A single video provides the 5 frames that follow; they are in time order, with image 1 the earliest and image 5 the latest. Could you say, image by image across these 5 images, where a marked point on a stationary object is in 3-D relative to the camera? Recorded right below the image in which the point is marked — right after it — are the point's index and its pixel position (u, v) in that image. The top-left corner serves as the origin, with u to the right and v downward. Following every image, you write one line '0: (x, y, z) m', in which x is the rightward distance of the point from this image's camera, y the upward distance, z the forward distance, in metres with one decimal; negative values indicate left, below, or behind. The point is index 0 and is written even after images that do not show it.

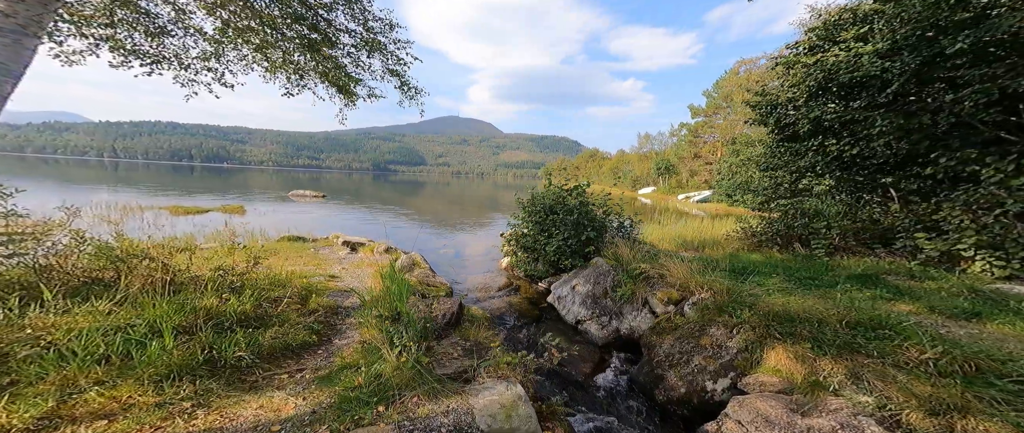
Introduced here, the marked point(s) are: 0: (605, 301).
0: (+1.8, -1.7, +6.6) m
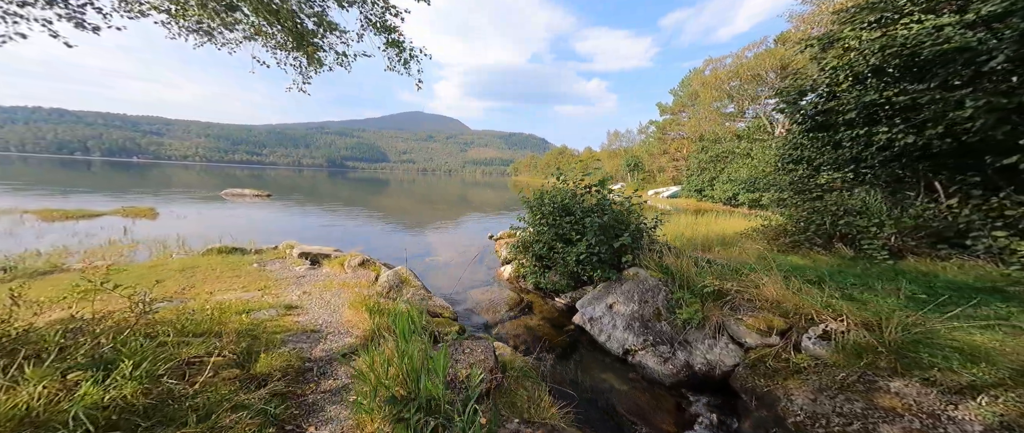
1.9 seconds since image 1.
0: (+2.3, -1.7, +5.3) m
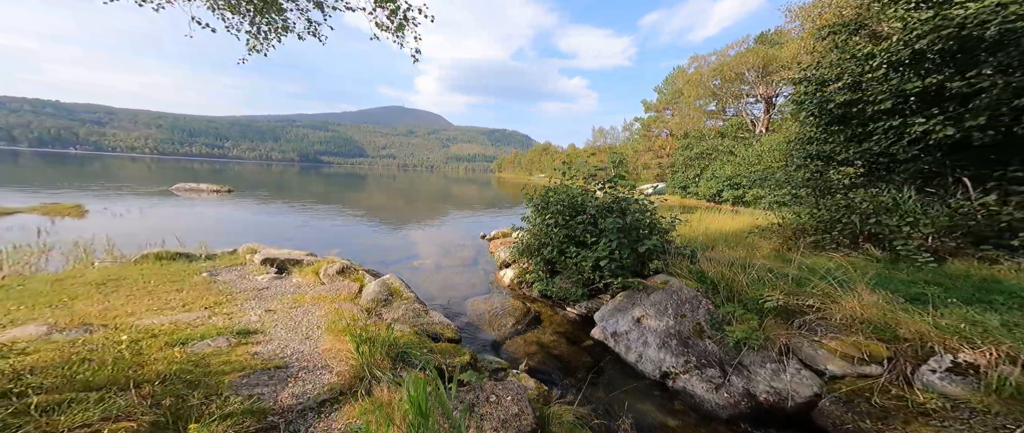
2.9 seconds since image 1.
0: (+2.5, -1.7, +4.5) m
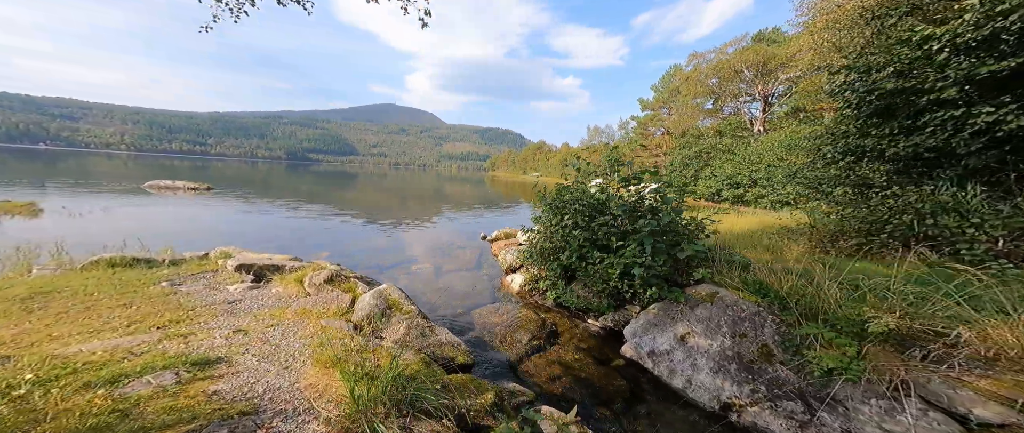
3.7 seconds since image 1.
0: (+2.9, -1.7, +3.7) m
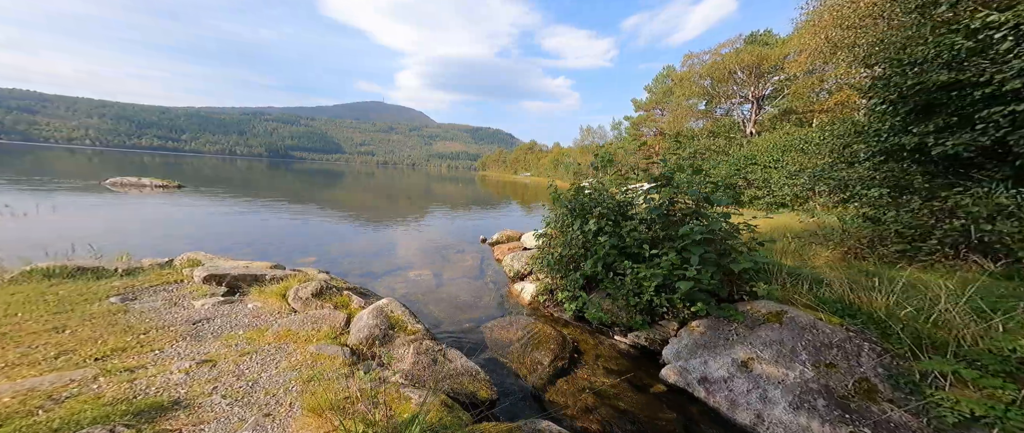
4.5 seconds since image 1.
0: (+3.2, -1.7, +3.1) m
